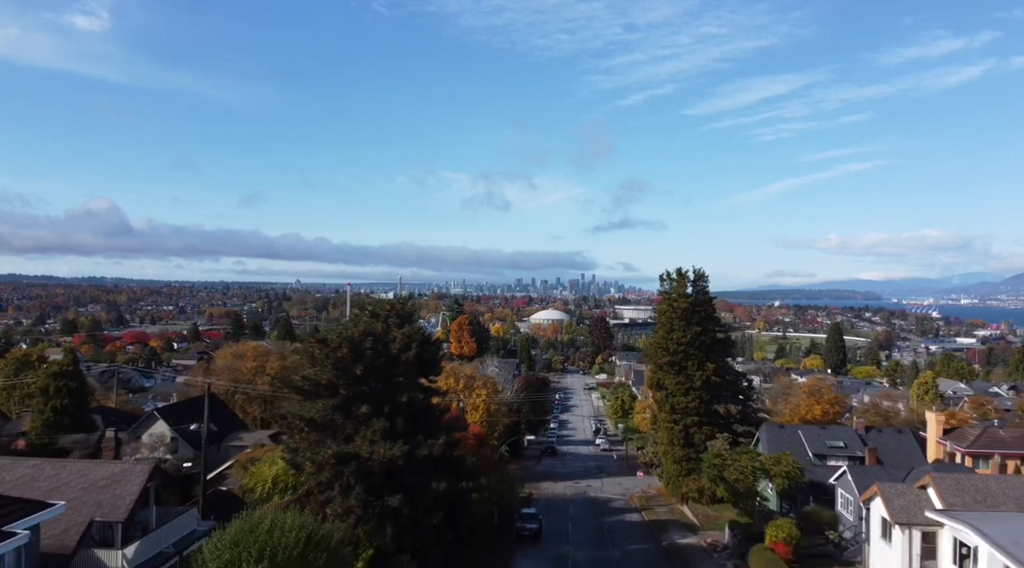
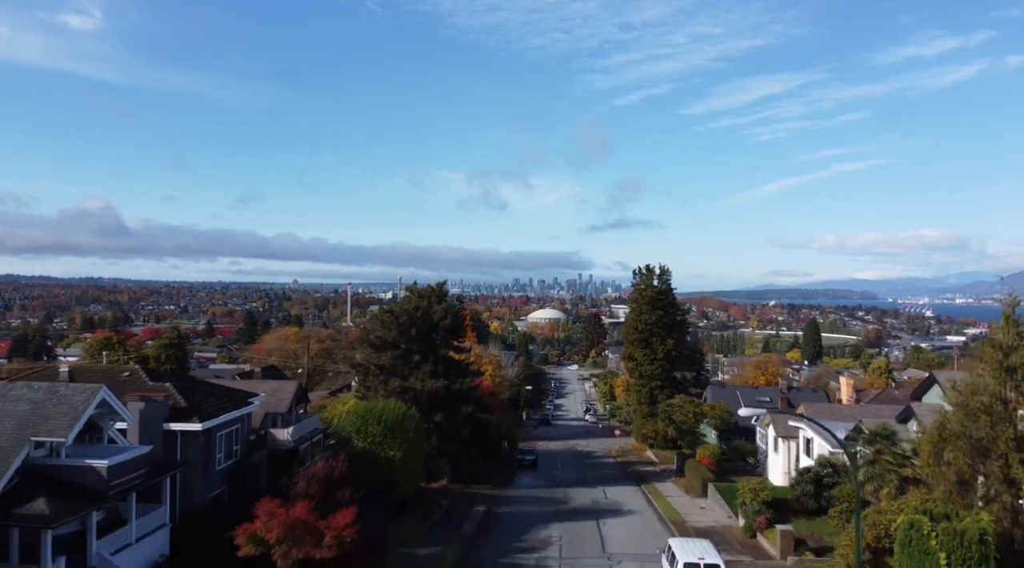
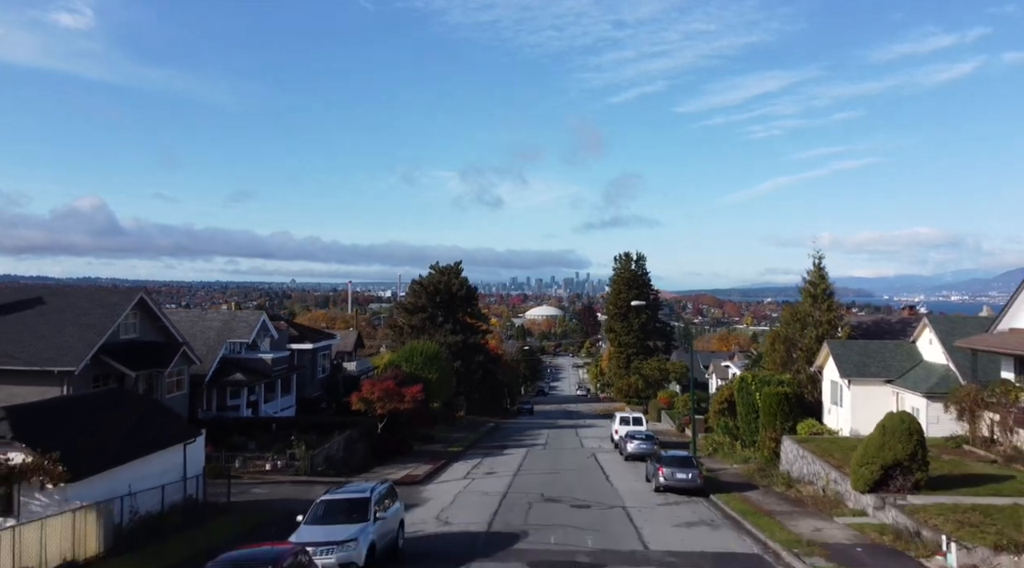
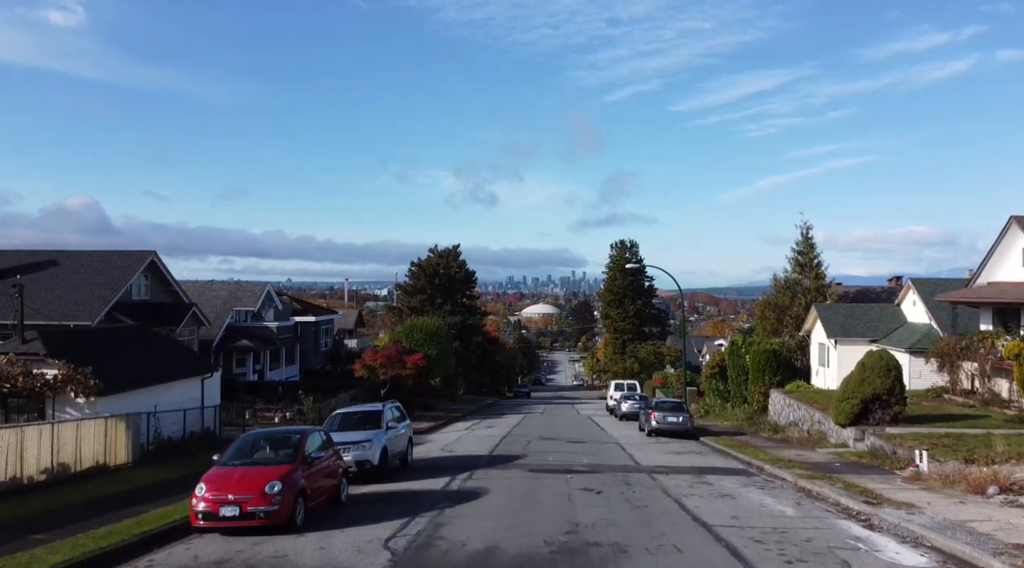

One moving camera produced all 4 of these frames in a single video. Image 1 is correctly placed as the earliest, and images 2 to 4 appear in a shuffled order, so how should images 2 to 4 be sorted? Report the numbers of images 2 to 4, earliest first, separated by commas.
2, 3, 4
